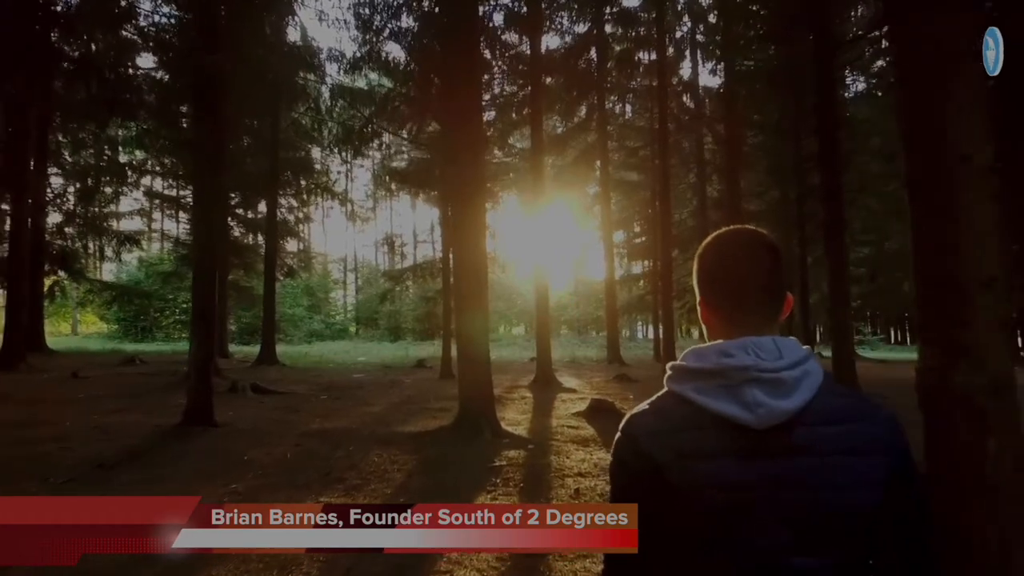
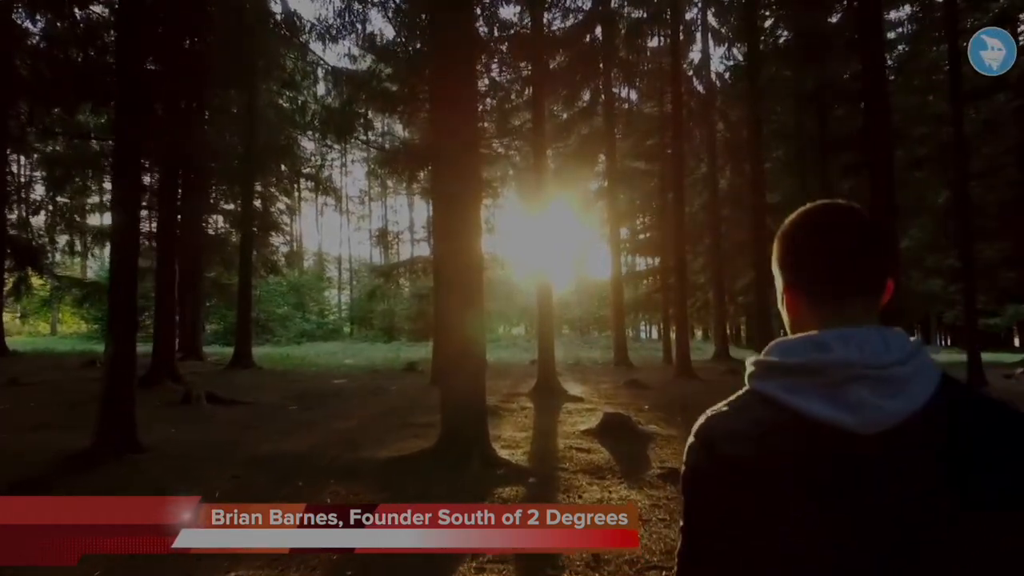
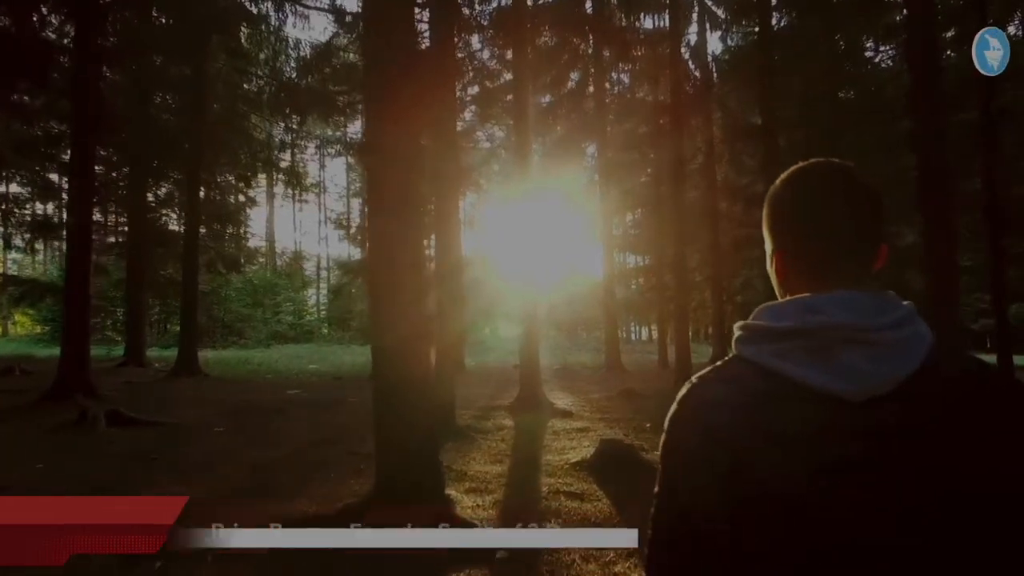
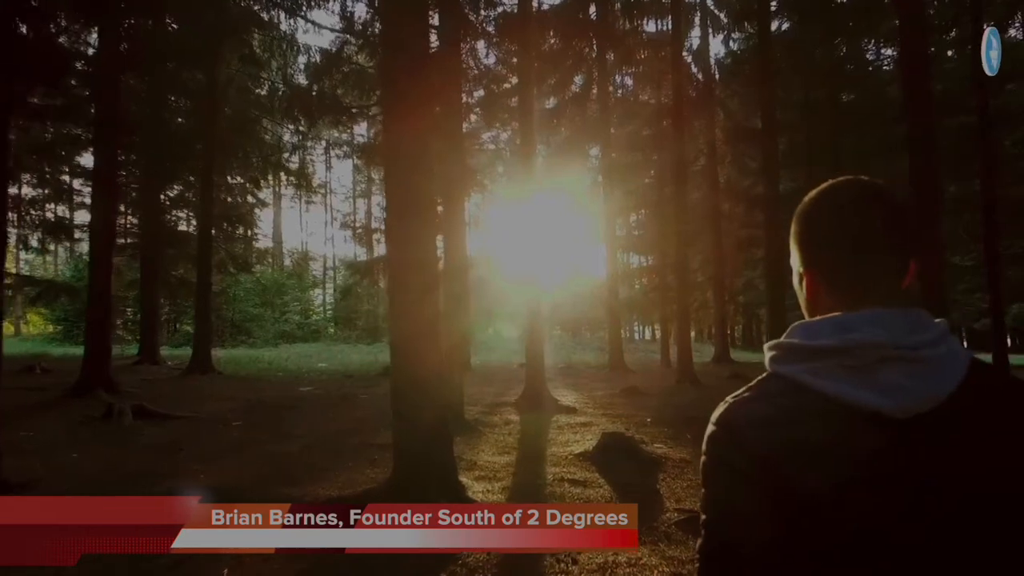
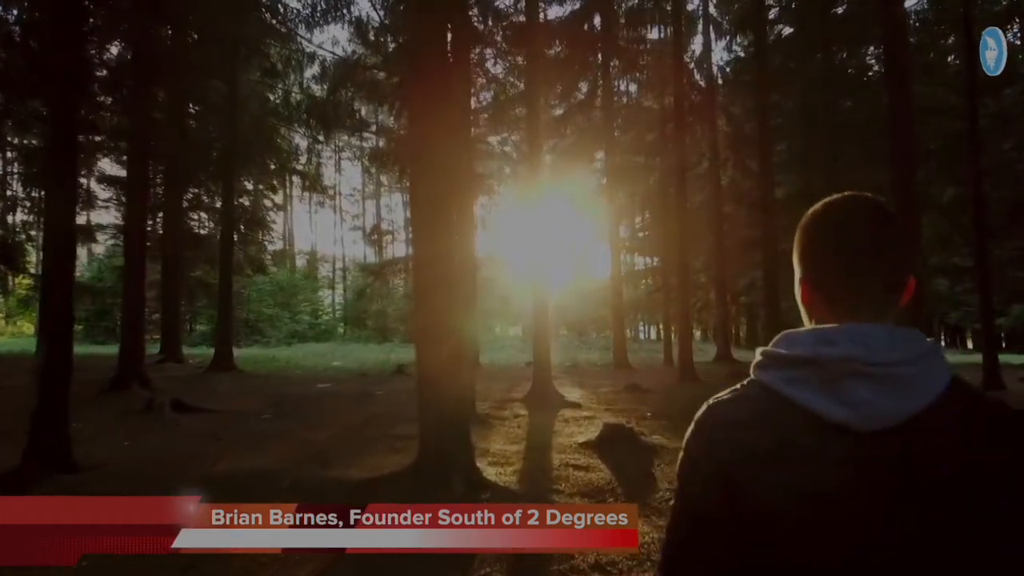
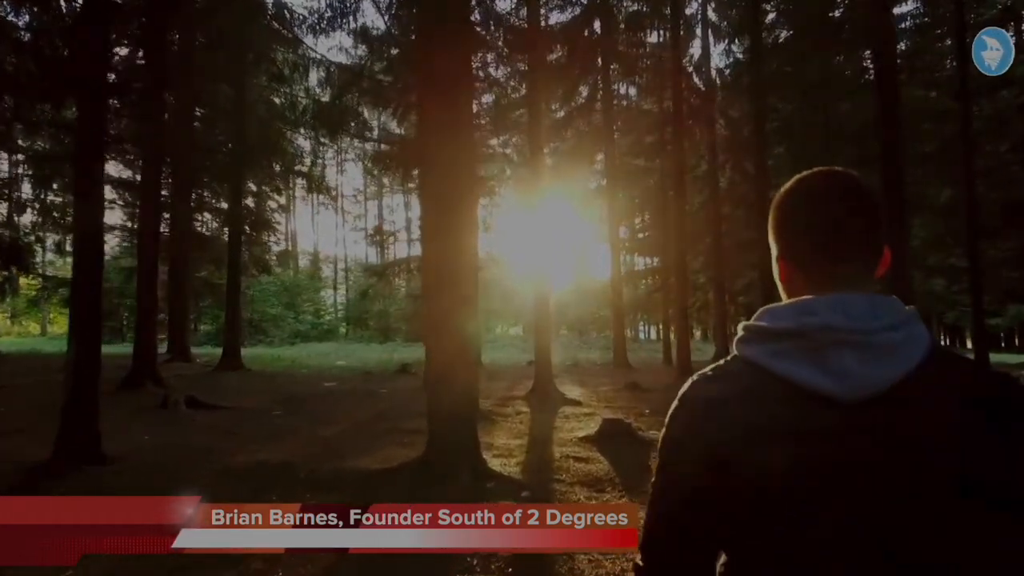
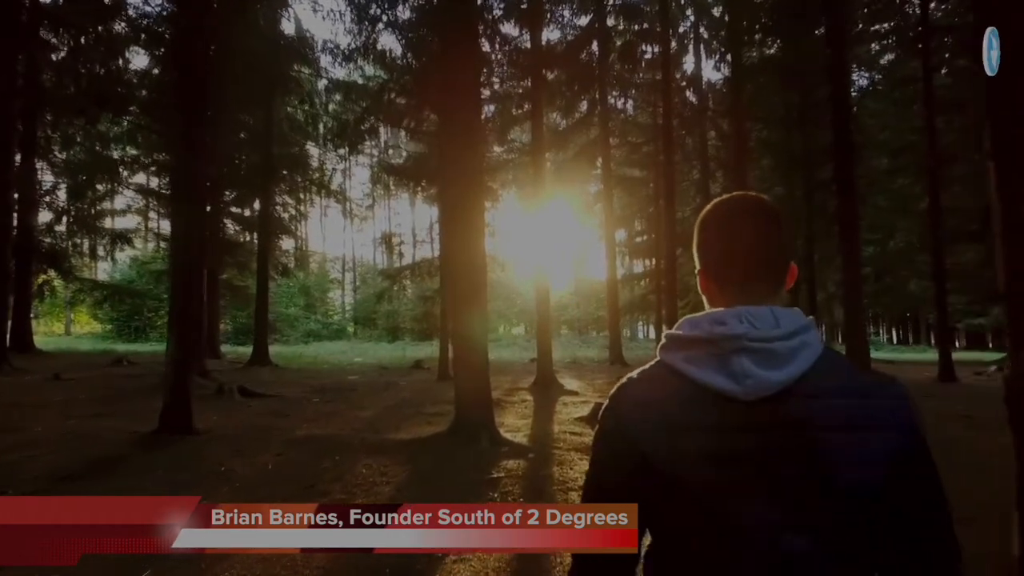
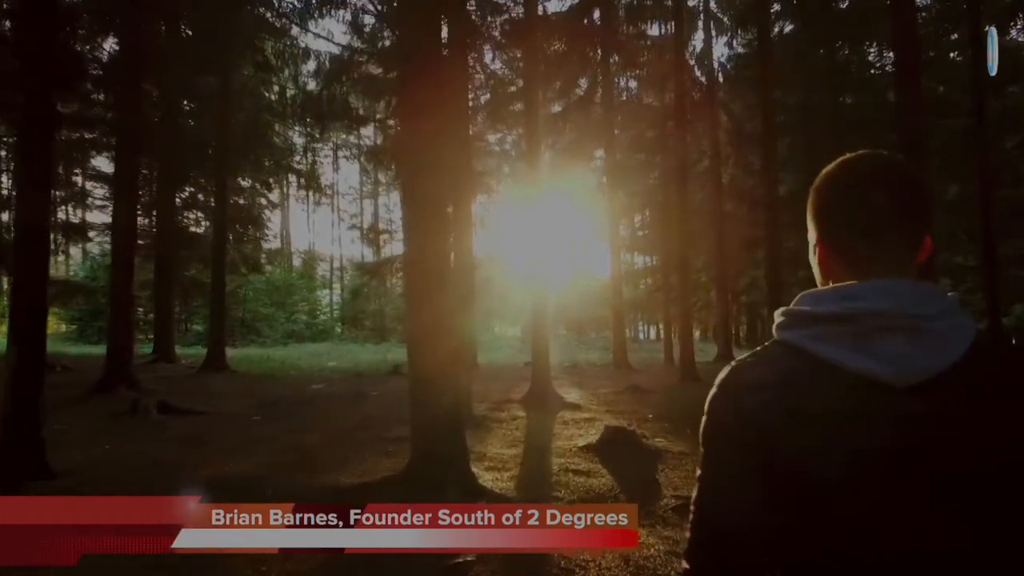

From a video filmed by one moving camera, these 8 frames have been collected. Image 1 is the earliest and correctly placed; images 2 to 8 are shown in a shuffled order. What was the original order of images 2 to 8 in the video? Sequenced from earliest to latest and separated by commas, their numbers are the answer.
7, 2, 6, 5, 8, 4, 3
